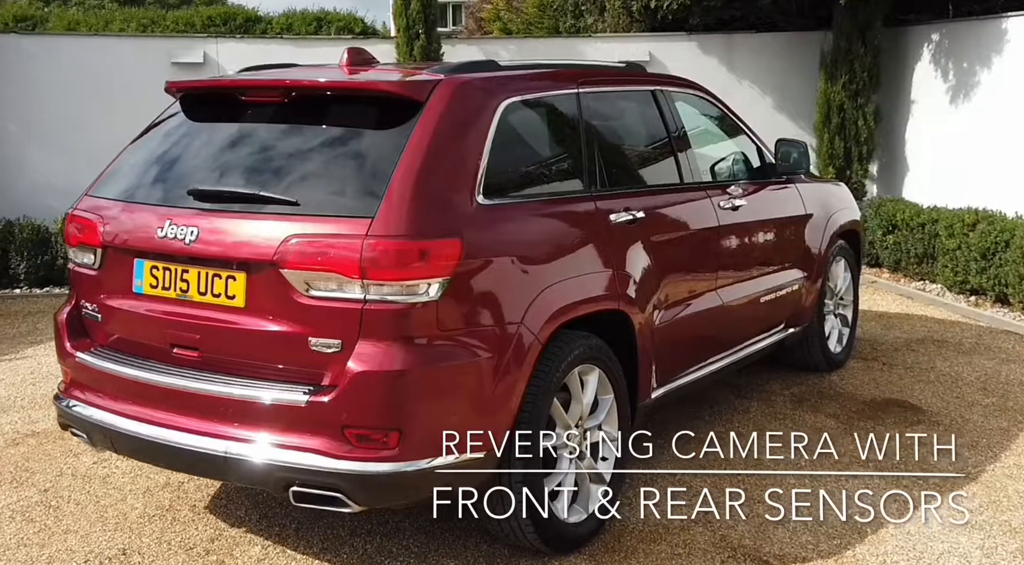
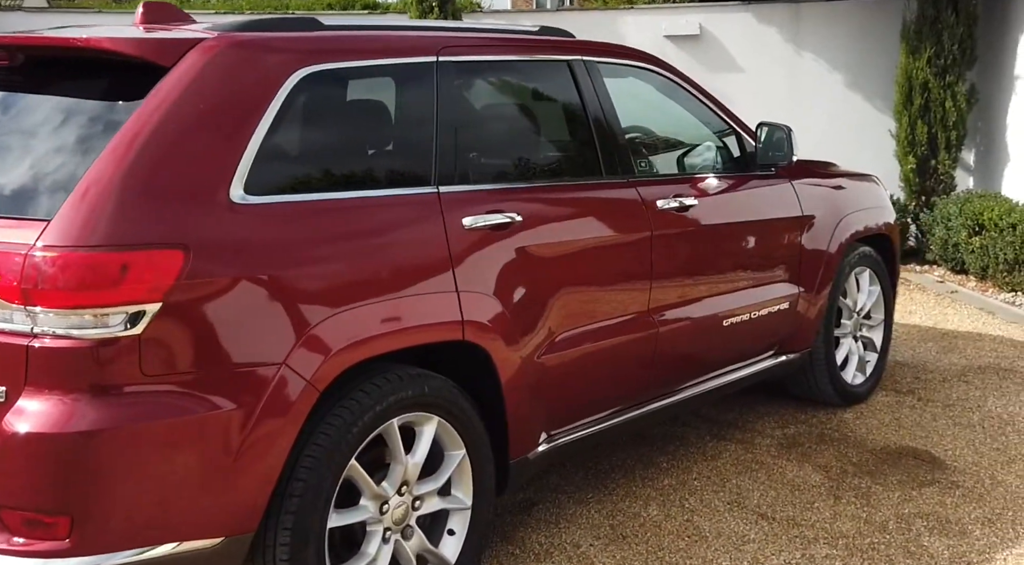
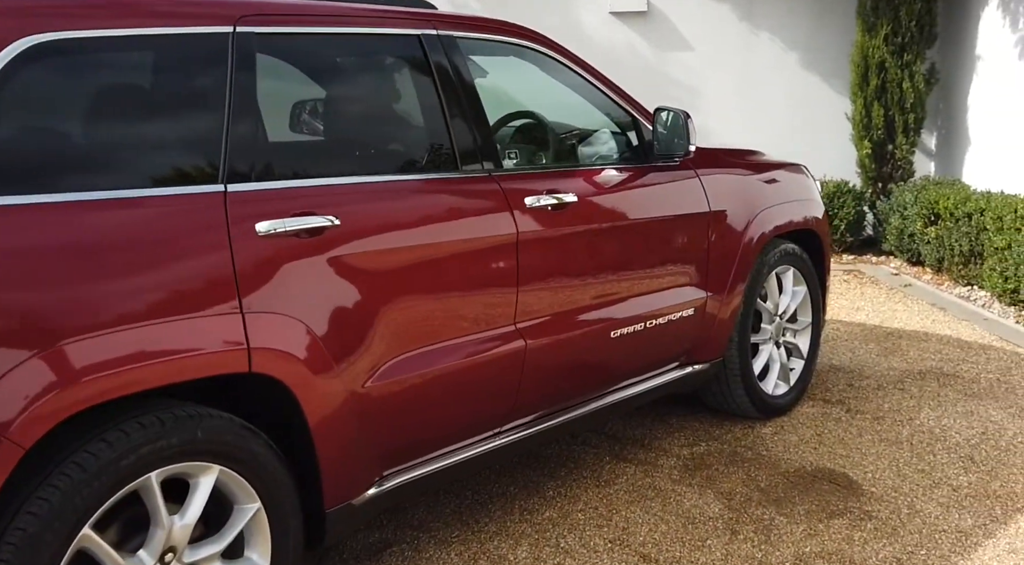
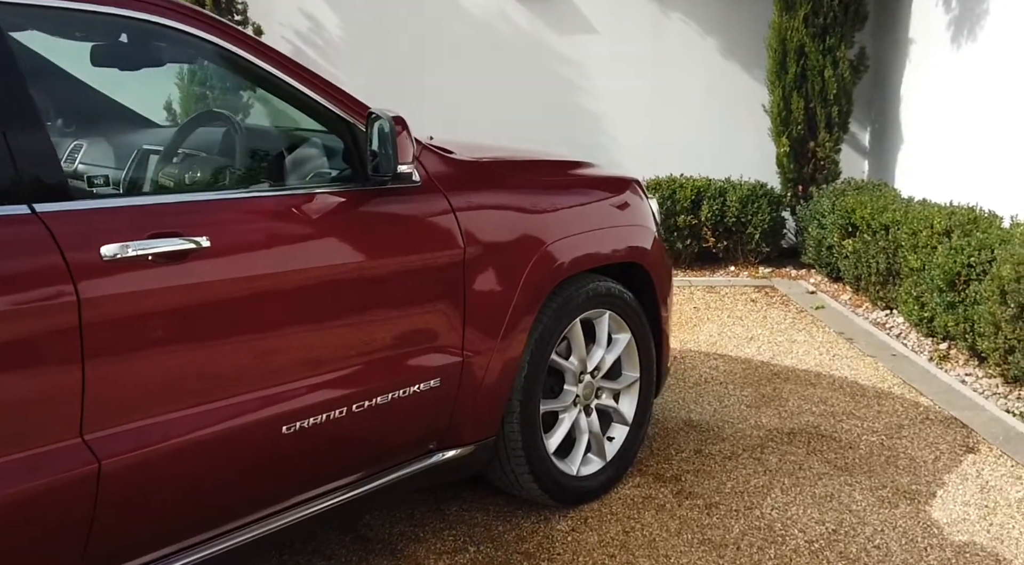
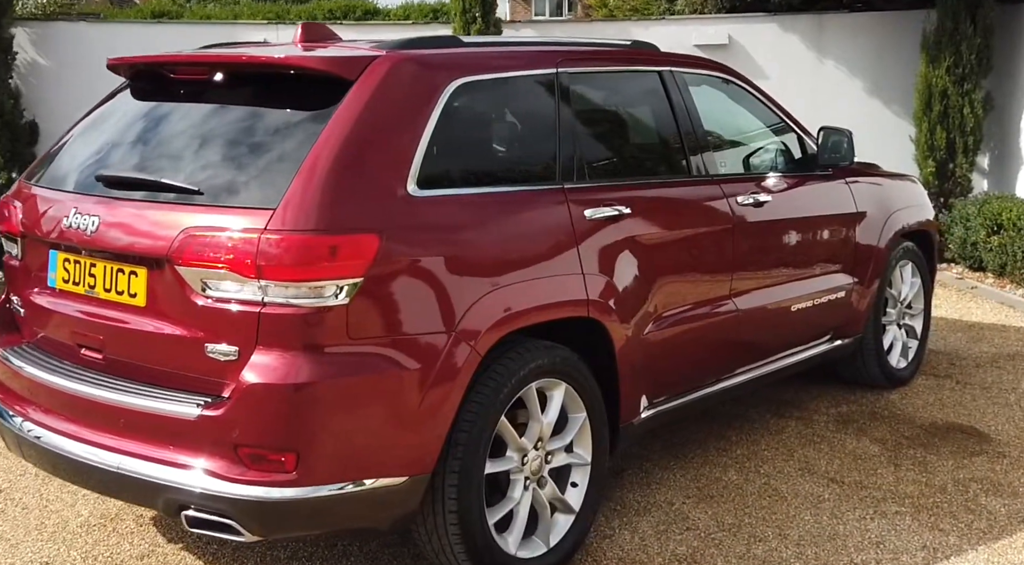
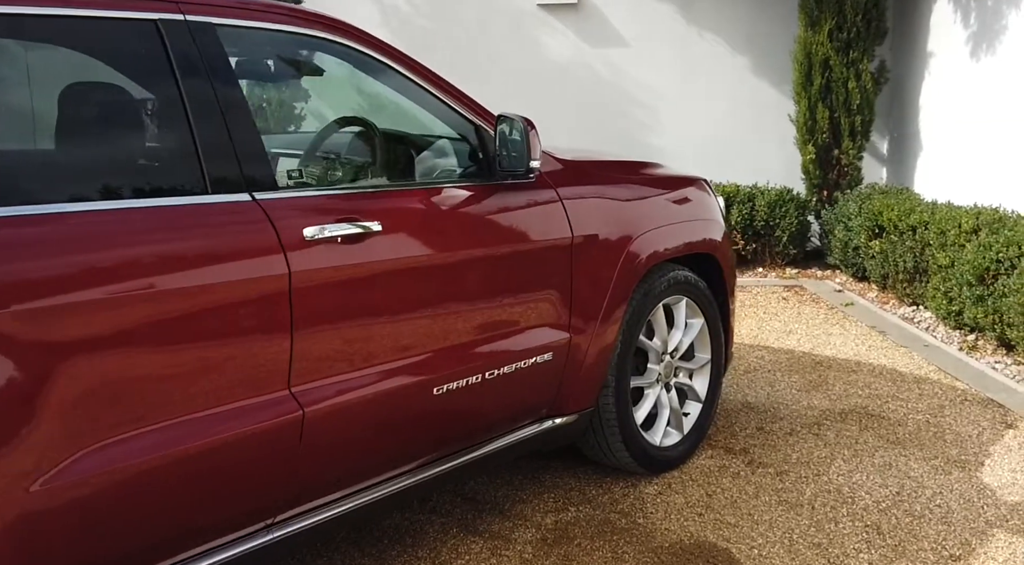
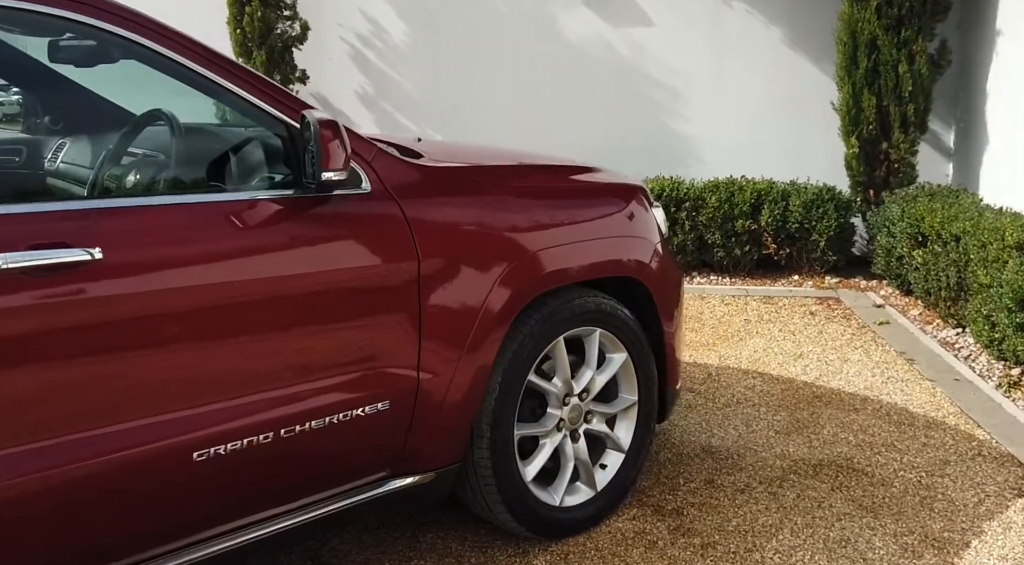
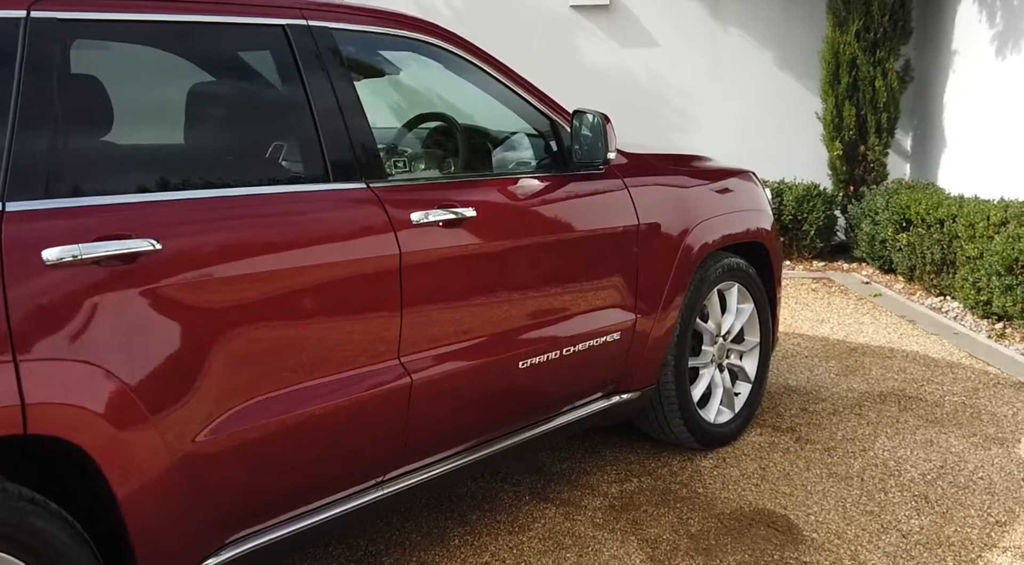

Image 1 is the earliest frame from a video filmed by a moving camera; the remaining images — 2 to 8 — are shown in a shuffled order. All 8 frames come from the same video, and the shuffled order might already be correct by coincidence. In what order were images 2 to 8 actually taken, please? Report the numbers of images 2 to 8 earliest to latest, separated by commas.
5, 2, 3, 8, 6, 4, 7
